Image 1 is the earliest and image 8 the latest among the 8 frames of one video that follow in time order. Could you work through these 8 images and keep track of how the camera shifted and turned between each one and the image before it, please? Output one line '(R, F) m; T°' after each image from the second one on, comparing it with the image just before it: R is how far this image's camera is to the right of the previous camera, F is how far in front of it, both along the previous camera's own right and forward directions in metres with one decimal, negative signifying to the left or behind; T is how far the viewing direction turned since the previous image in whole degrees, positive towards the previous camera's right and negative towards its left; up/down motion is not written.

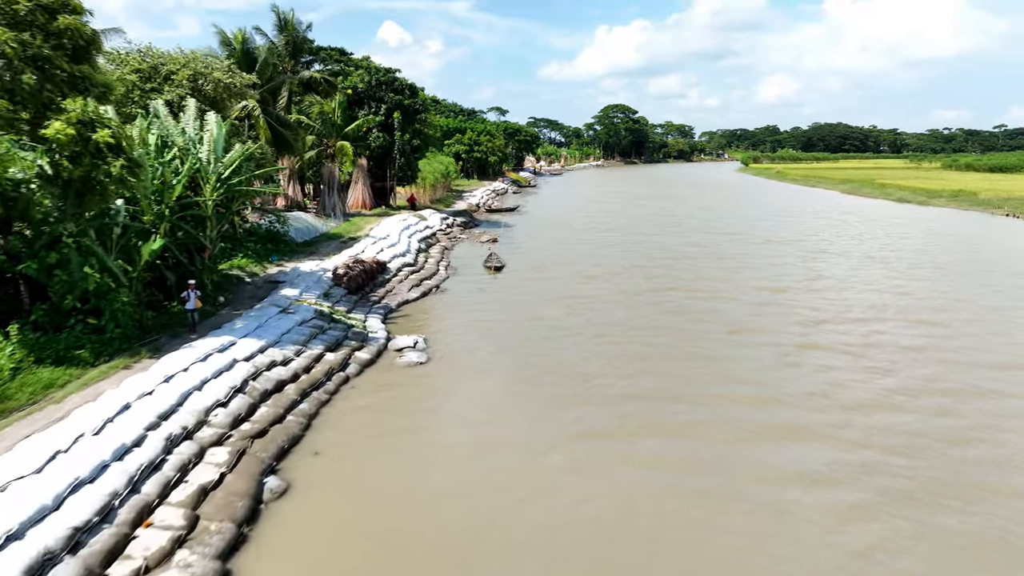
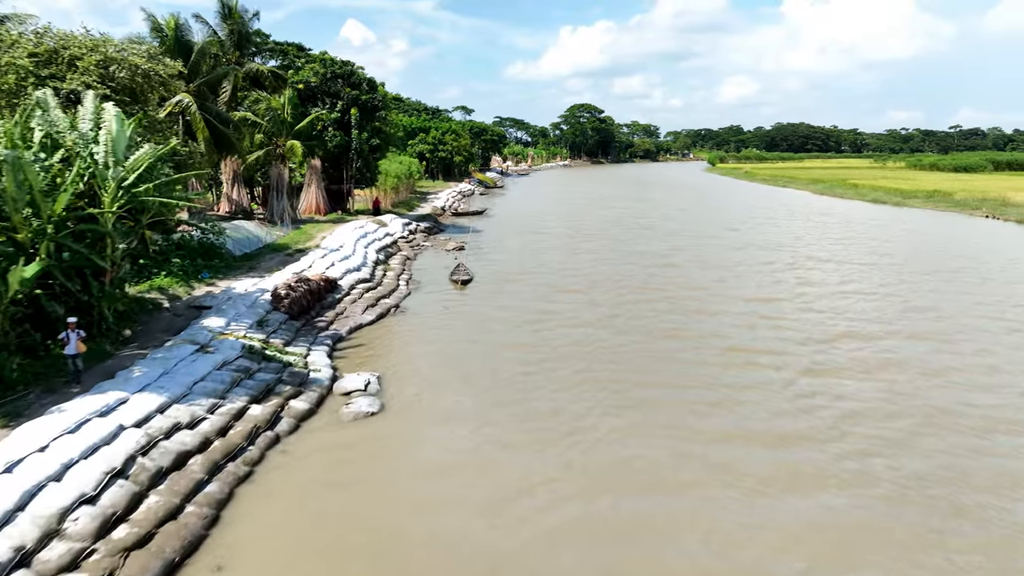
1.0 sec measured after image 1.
(-0.1, +2.0) m; +3°
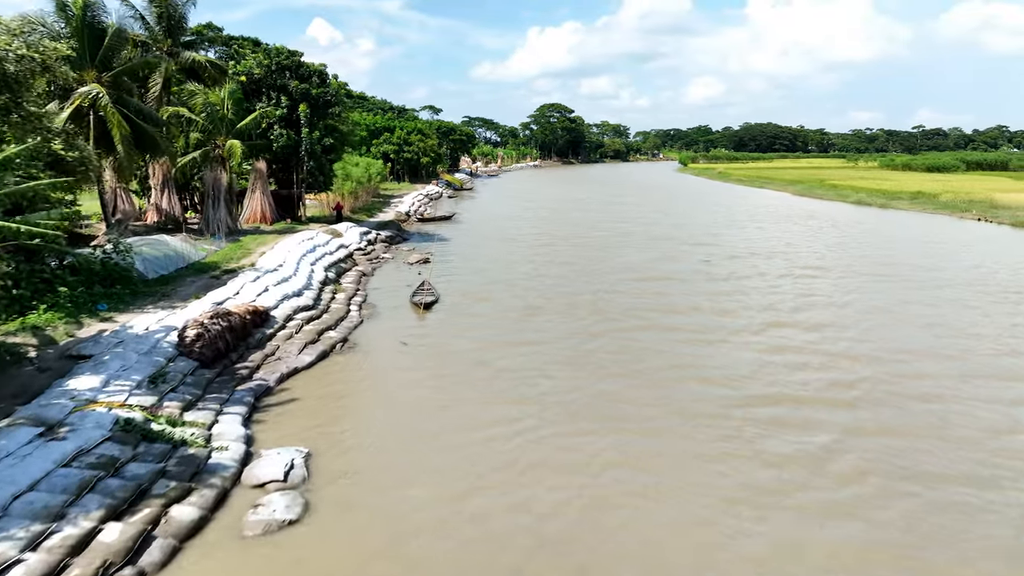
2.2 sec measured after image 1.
(0.0, +2.6) m; +2°
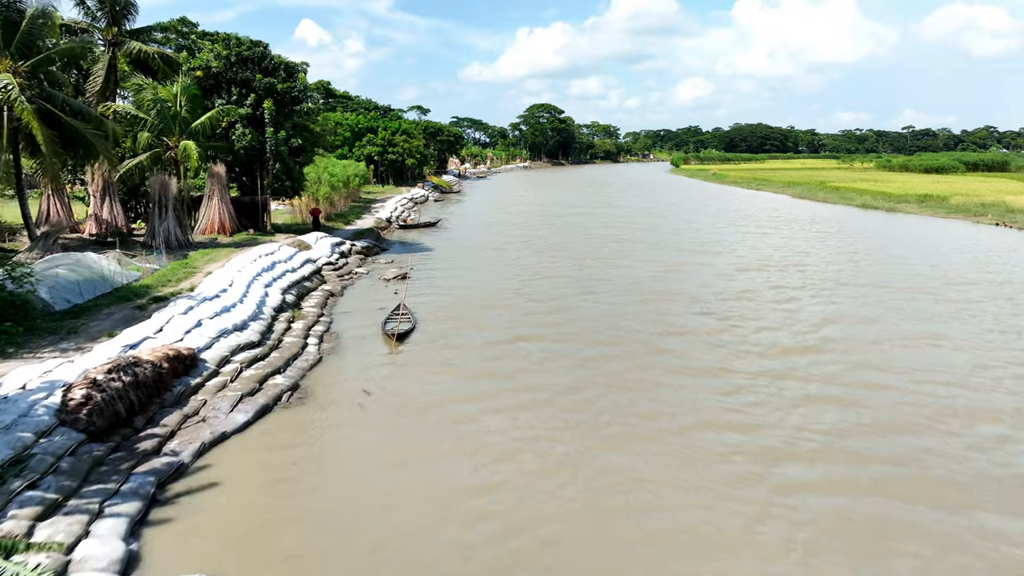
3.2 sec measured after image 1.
(0.0, +2.4) m; +1°
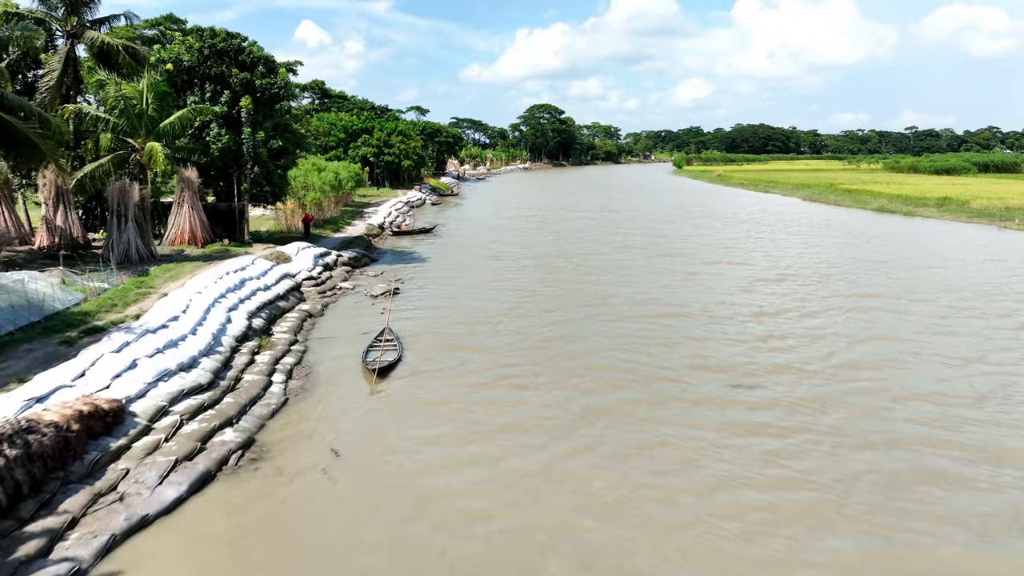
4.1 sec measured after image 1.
(0.0, +1.9) m; 0°
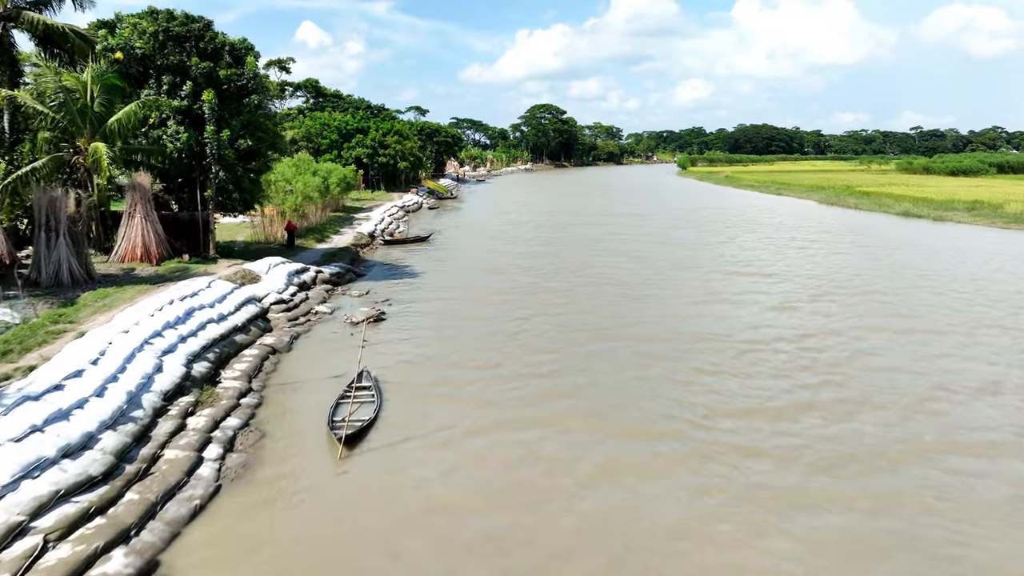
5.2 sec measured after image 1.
(-0.1, +2.6) m; 0°
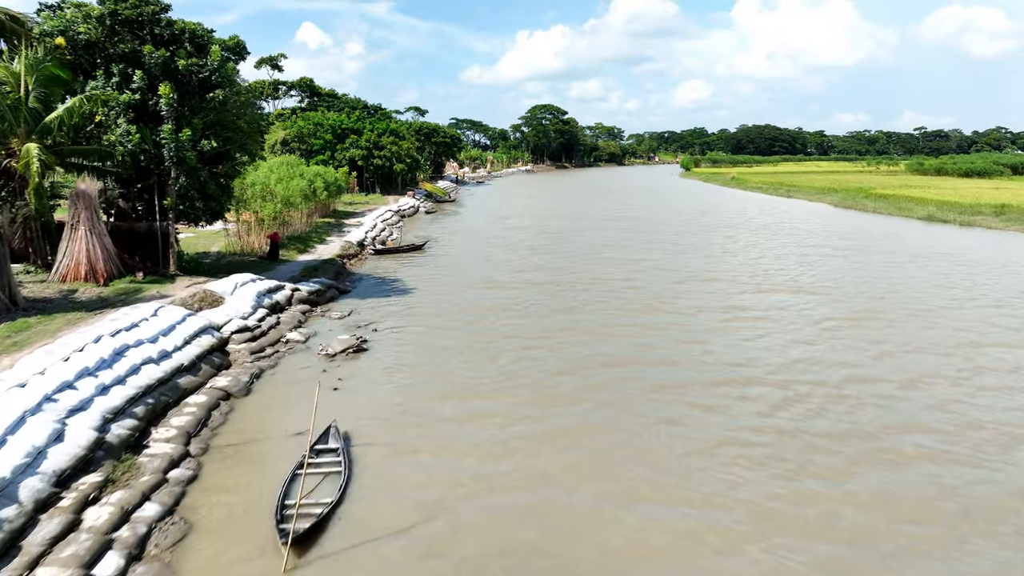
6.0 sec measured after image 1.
(0.0, +2.2) m; 0°
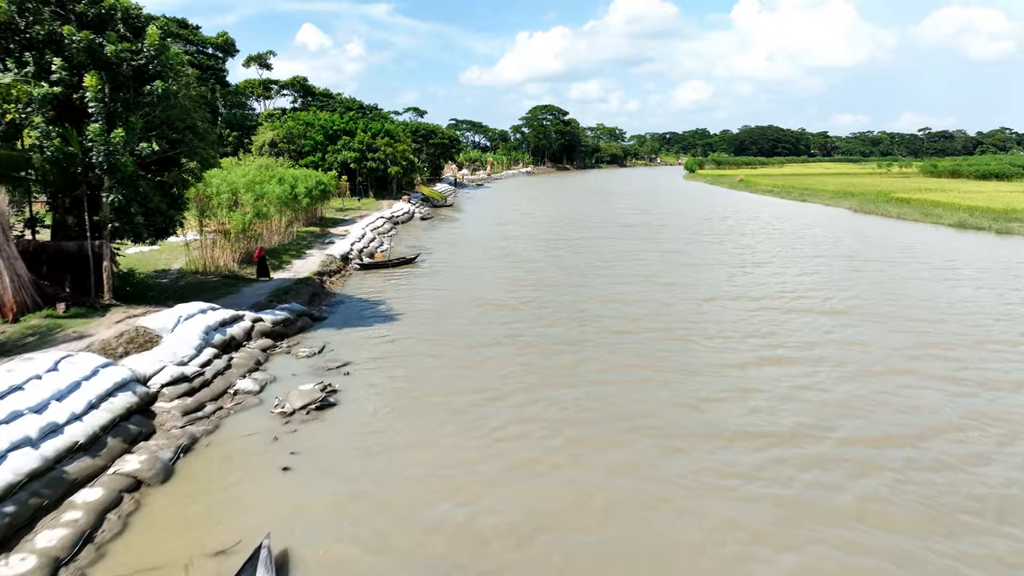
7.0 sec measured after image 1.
(-0.1, +2.6) m; 0°
